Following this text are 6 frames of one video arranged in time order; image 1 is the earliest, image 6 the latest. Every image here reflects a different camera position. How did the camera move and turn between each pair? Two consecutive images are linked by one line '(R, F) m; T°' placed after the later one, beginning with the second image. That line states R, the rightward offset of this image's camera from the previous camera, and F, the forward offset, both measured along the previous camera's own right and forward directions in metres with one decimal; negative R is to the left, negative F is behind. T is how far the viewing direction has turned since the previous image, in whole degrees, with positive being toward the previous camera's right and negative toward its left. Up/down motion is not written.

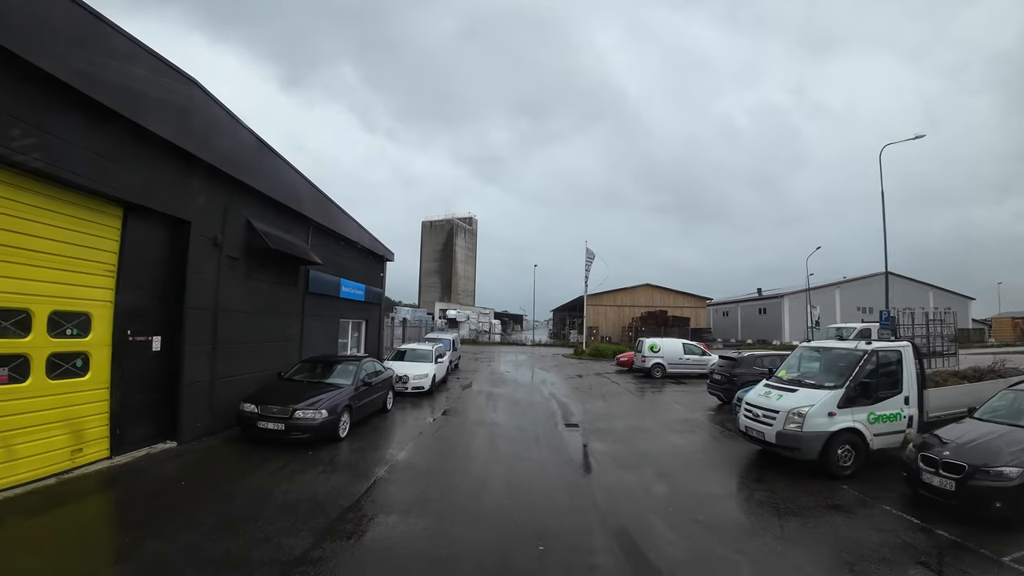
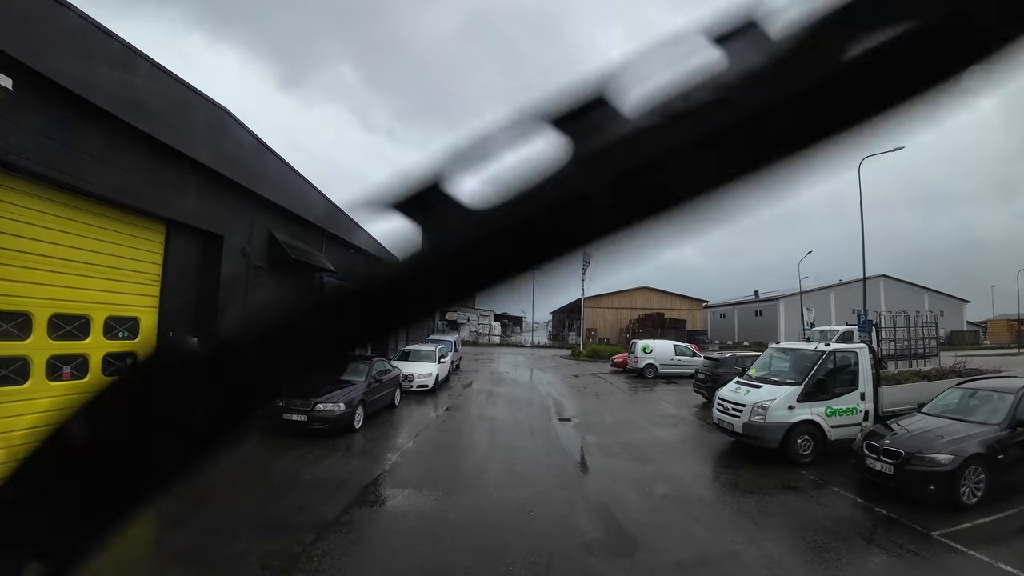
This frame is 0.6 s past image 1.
(0.0, -0.7) m; 0°
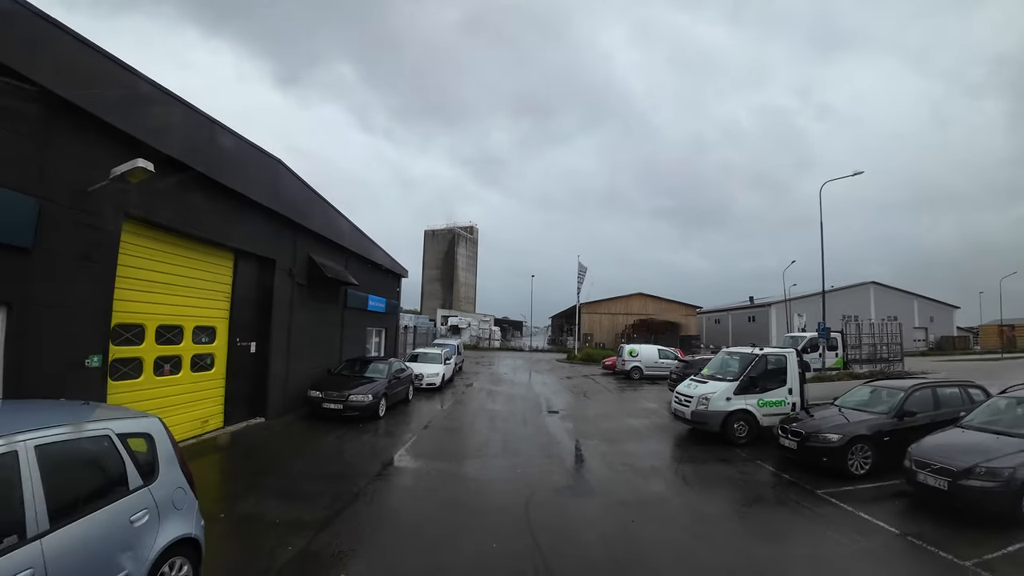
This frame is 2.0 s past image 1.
(+0.1, -1.7) m; 0°
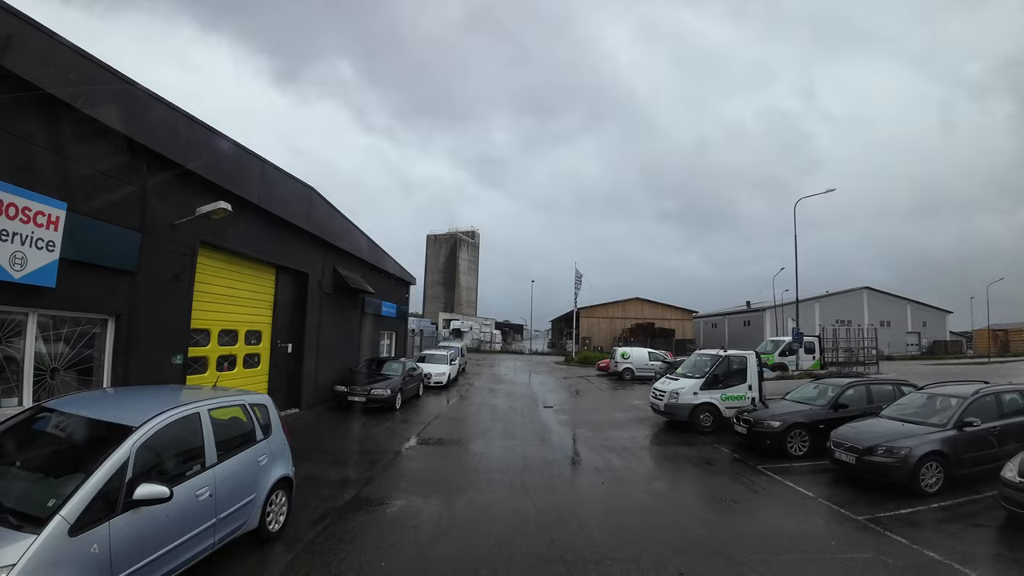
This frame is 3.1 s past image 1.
(0.0, -1.4) m; 0°
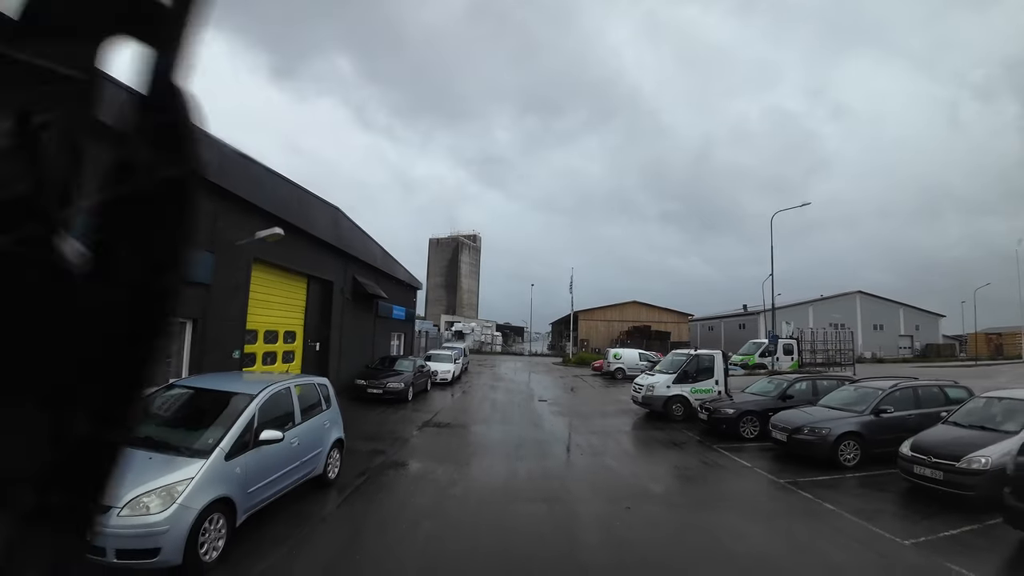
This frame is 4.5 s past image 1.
(+0.1, -1.5) m; 0°
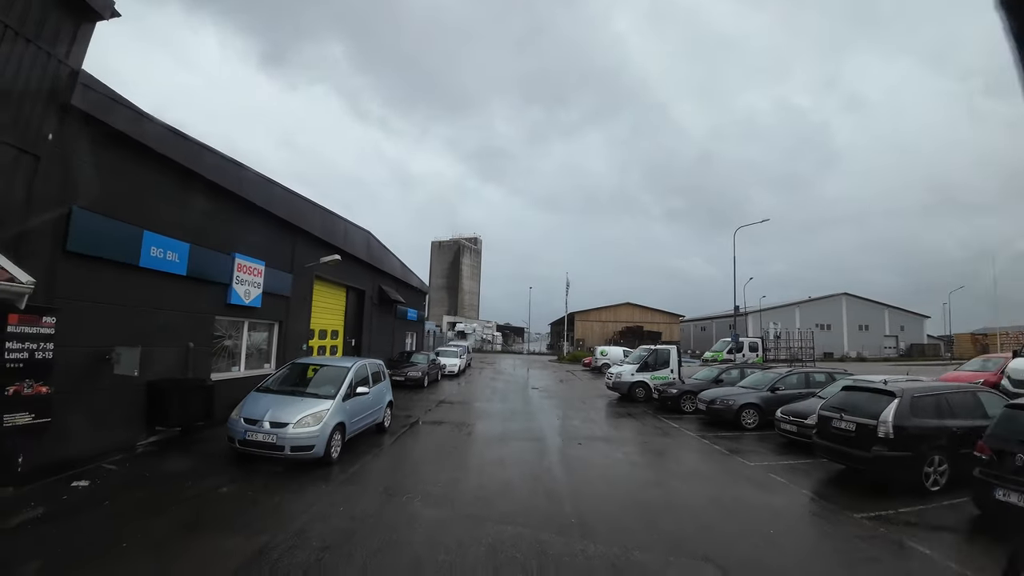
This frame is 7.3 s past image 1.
(+0.2, -3.0) m; 0°
